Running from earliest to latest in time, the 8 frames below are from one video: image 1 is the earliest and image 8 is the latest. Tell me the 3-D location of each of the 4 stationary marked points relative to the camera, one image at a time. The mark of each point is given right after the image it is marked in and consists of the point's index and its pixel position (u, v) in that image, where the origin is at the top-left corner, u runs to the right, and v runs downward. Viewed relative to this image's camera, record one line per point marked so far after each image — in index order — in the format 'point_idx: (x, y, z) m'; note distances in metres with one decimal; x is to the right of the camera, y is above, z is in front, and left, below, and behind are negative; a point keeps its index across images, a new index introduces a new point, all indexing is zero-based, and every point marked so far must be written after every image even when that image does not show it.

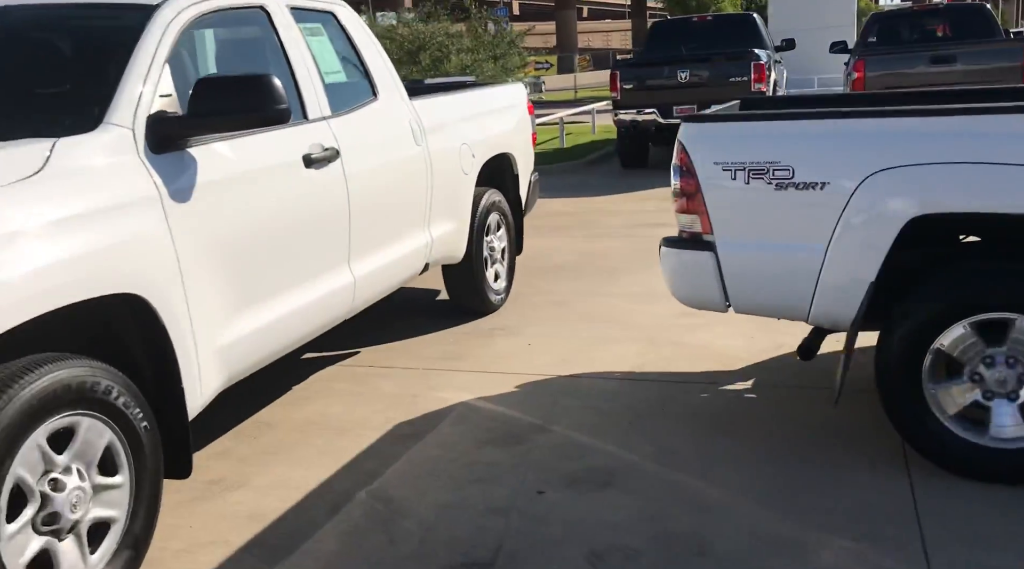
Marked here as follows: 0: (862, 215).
0: (+1.4, +0.3, +3.4) m
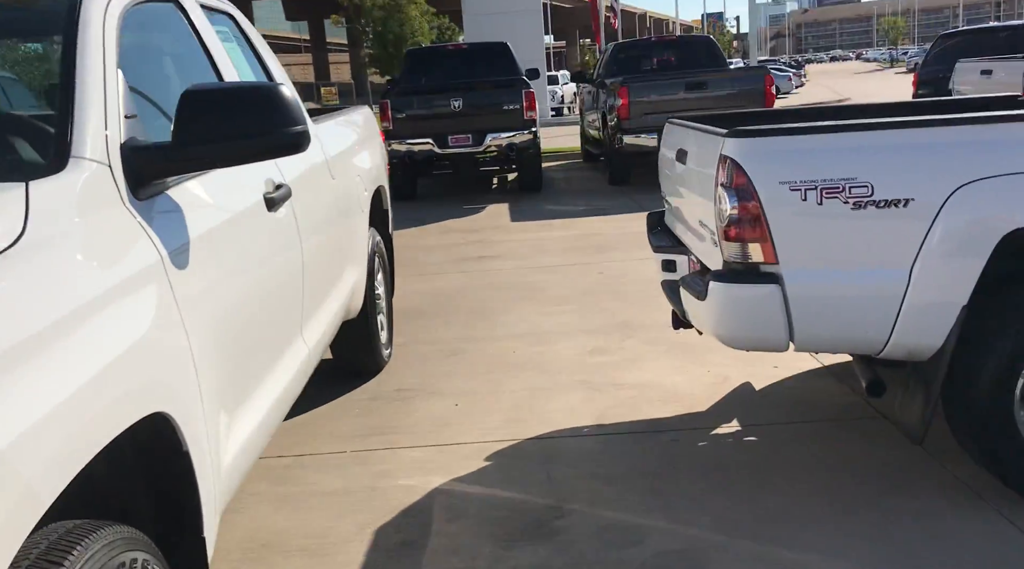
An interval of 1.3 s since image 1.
0: (+1.6, +0.2, +3.2) m
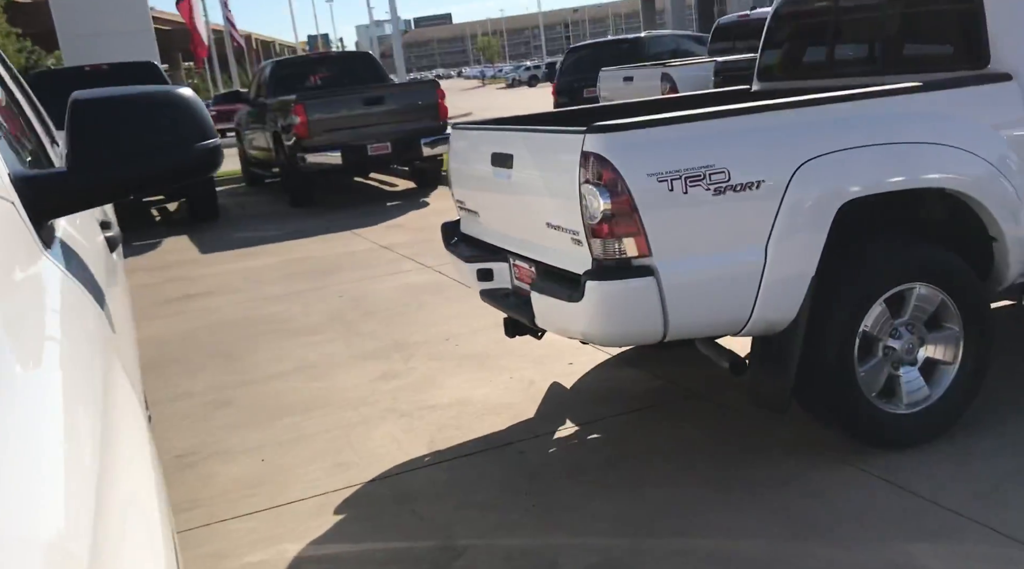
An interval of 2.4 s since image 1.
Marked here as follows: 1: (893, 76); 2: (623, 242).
0: (+1.1, +0.3, +3.4) m
1: (+1.9, +1.0, +4.5) m
2: (+0.4, +0.2, +3.3) m
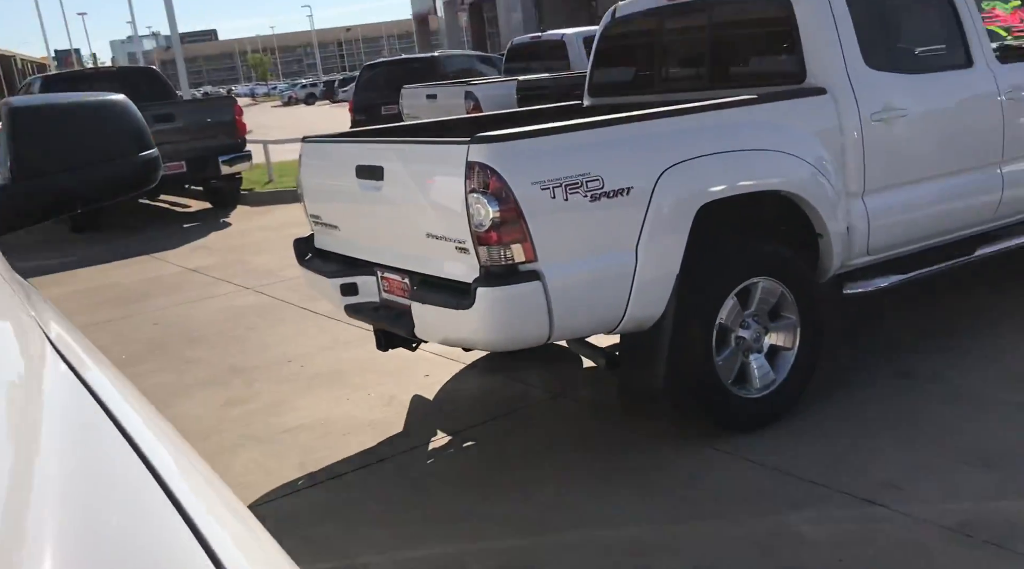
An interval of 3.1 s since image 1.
0: (+0.6, +0.3, +3.7) m
1: (+1.1, +1.0, +4.9) m
2: (0.0, +0.1, +3.4) m
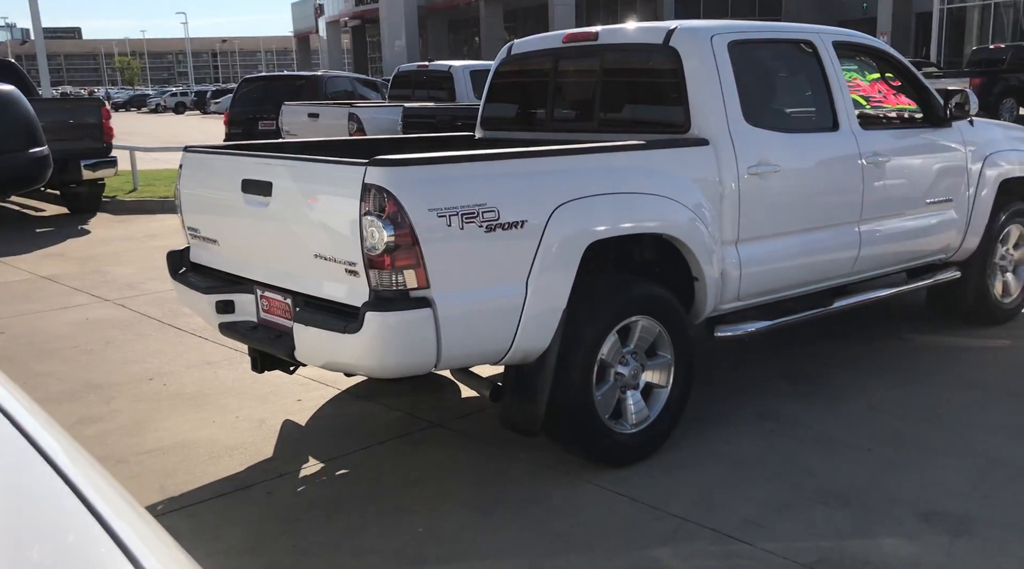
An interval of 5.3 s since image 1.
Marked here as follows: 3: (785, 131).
0: (+0.2, +0.2, +3.8) m
1: (+0.5, +0.8, +5.1) m
2: (-0.4, 0.0, +3.4) m
3: (+1.5, +0.8, +4.8) m
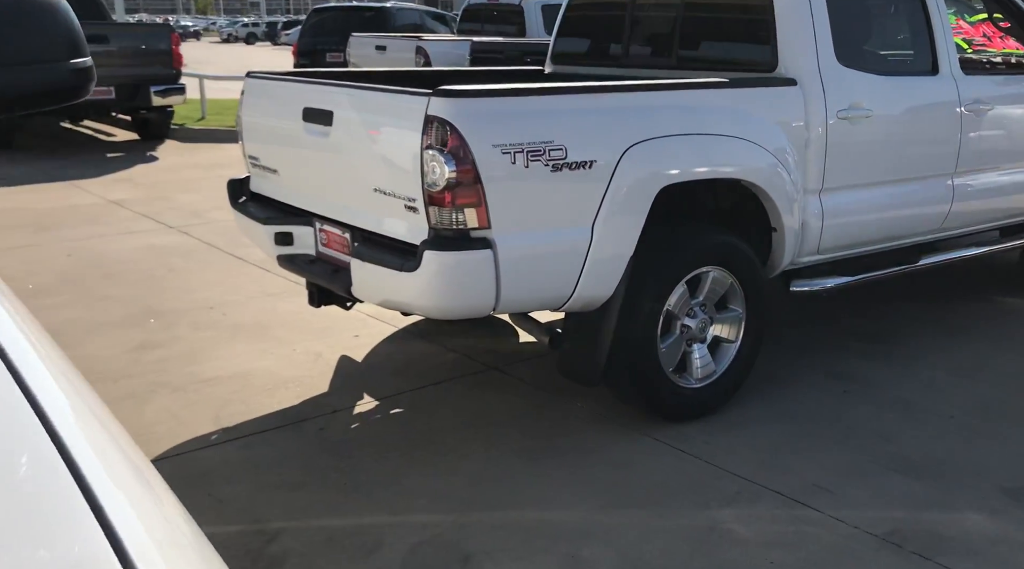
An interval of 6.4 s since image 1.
0: (+0.4, +0.4, +3.6) m
1: (+0.9, +1.1, +4.8) m
2: (-0.2, +0.3, +3.3) m
3: (+1.8, +1.0, +4.5) m
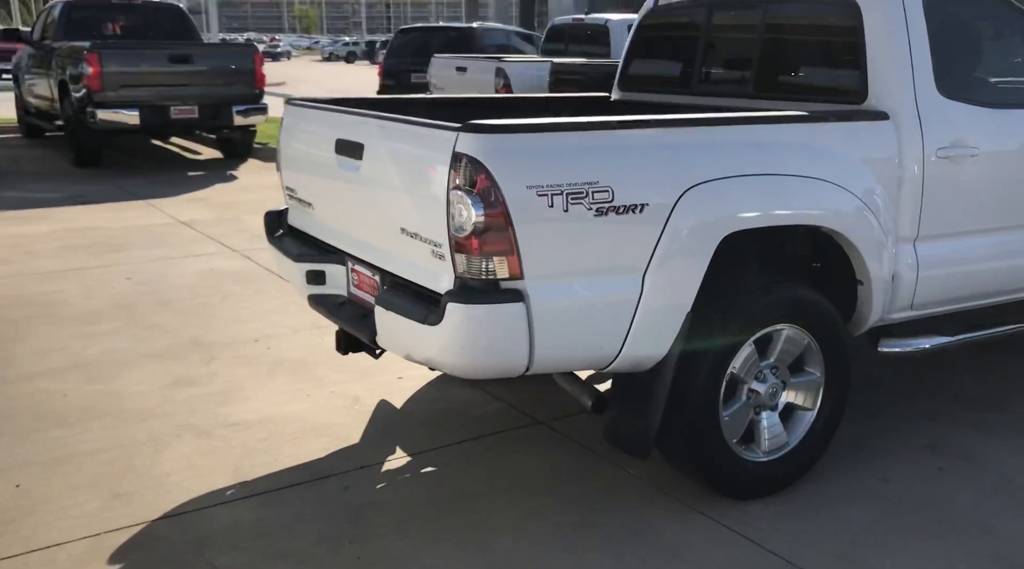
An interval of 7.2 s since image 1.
0: (+0.6, +0.2, +3.1) m
1: (+1.2, +0.9, +4.3) m
2: (-0.1, +0.1, +2.9) m
3: (+2.1, +0.8, +3.9) m
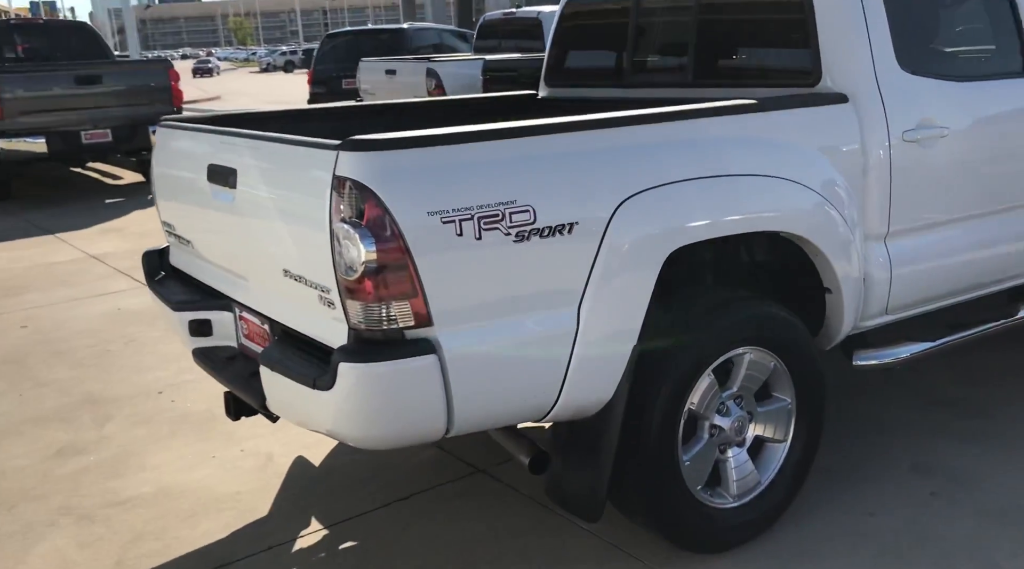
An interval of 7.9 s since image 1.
0: (+0.3, +0.1, +2.6) m
1: (+0.8, +0.8, +3.8) m
2: (-0.3, -0.1, +2.4) m
3: (+1.7, +0.8, +3.5) m
